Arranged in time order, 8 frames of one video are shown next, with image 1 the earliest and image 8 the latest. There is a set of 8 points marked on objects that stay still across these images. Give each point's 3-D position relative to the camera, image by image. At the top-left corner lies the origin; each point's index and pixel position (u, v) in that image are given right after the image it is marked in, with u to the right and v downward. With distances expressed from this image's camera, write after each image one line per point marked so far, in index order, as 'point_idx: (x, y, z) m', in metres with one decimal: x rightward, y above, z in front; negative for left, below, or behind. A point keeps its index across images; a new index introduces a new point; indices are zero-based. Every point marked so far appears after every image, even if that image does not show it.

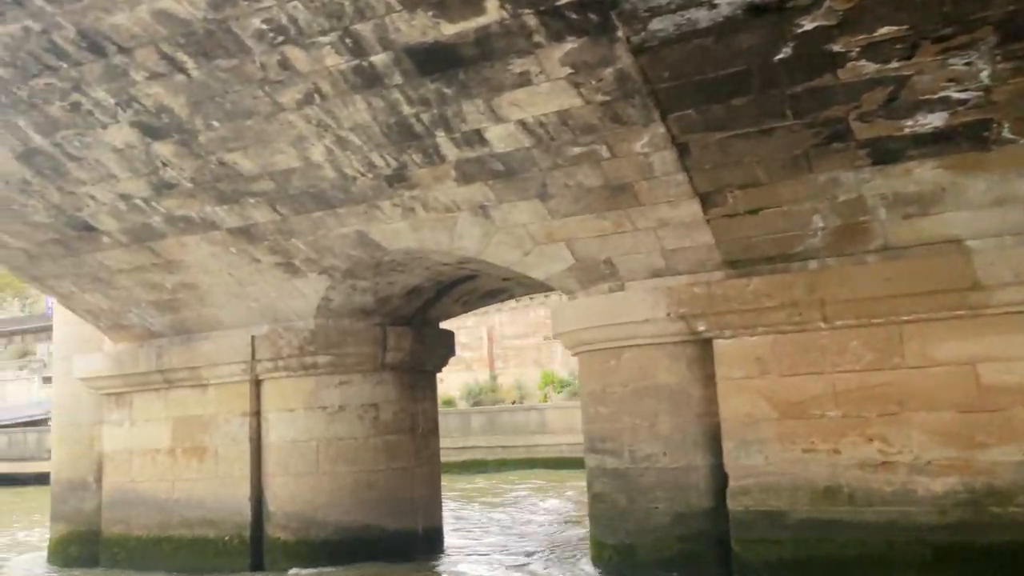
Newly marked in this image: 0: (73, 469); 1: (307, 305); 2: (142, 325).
0: (-7.0, -2.9, +9.4) m
1: (-2.9, -0.2, +8.1) m
2: (-5.6, -0.6, +8.9) m
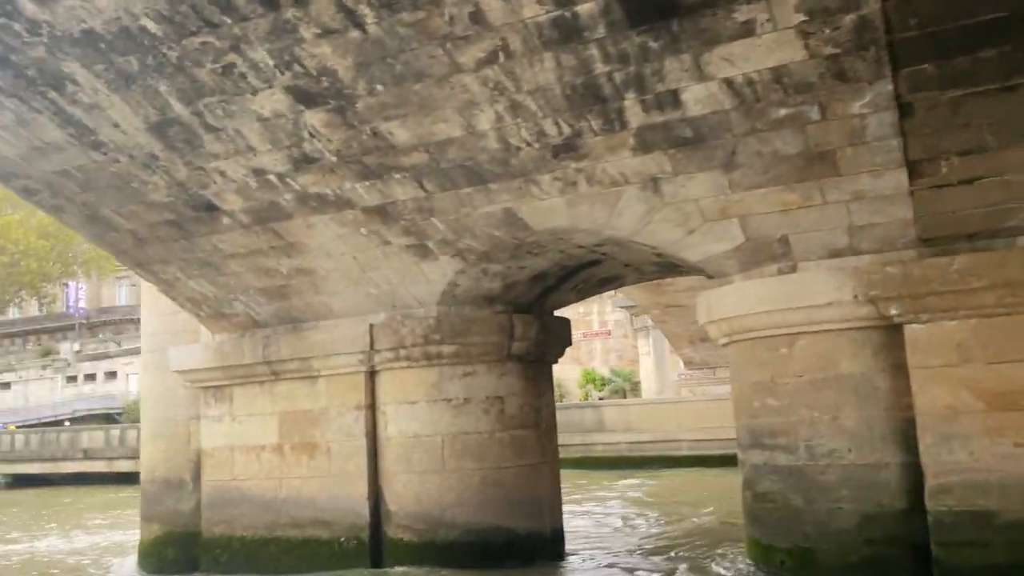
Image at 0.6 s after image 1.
0: (-5.2, -2.7, +8.9) m
1: (-1.1, -0.1, +7.5) m
2: (-3.8, -0.4, +8.4) m
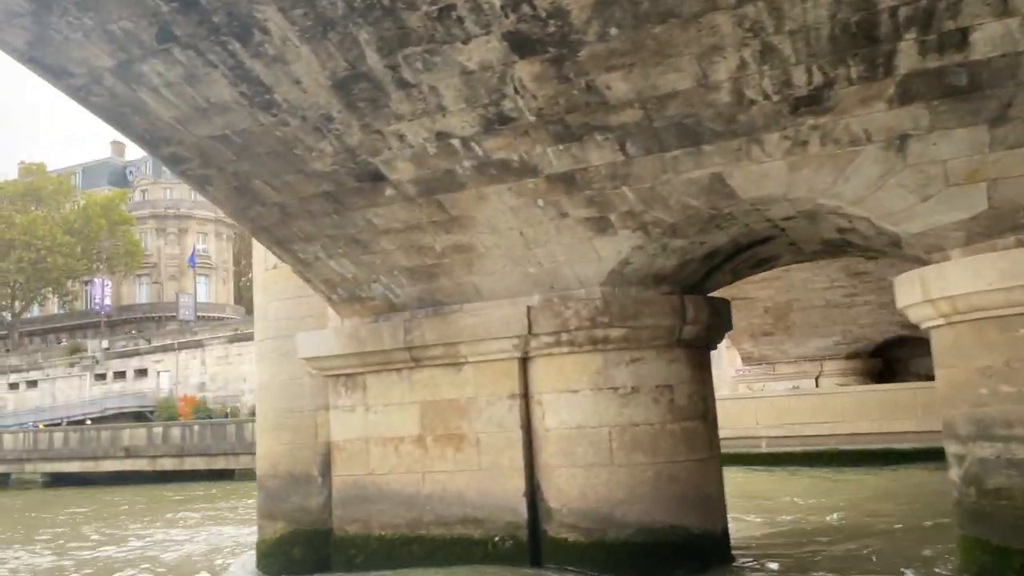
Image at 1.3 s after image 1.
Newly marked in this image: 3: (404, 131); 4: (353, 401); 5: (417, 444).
0: (-3.1, -2.4, +8.3) m
1: (+1.0, +0.2, +6.9) m
2: (-1.7, -0.1, +7.8) m
3: (-1.1, +1.6, +5.8) m
4: (-2.2, -1.5, +8.1) m
5: (-1.3, -2.0, +7.8) m
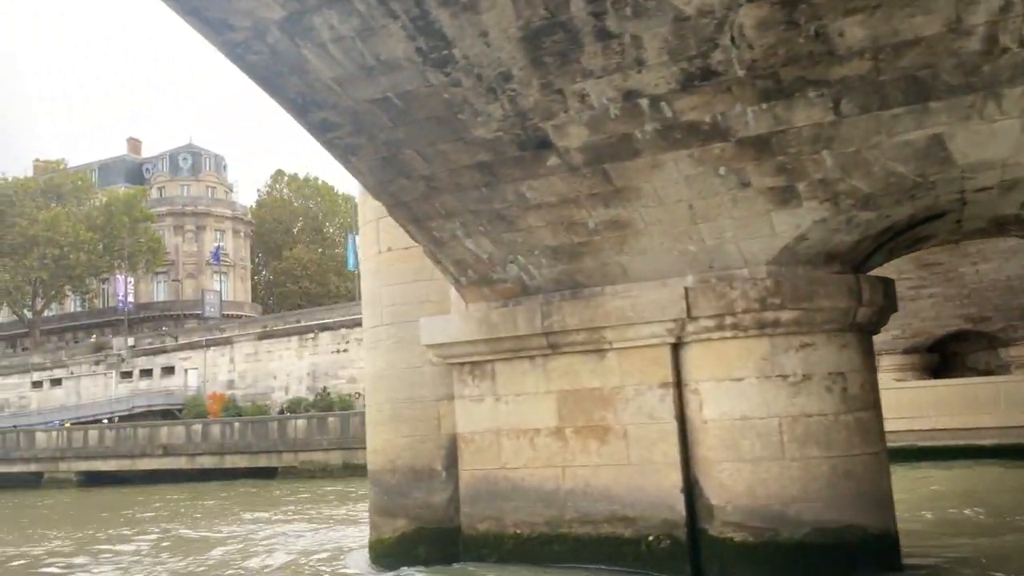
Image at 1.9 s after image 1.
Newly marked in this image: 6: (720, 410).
0: (-1.3, -2.2, +7.8) m
1: (+2.8, +0.4, +6.4) m
2: (+0.1, +0.1, +7.3) m
3: (+0.7, +1.8, +5.3) m
4: (-0.4, -1.3, +7.6) m
5: (+0.5, -1.8, +7.2) m
6: (+2.3, -1.4, +6.7) m
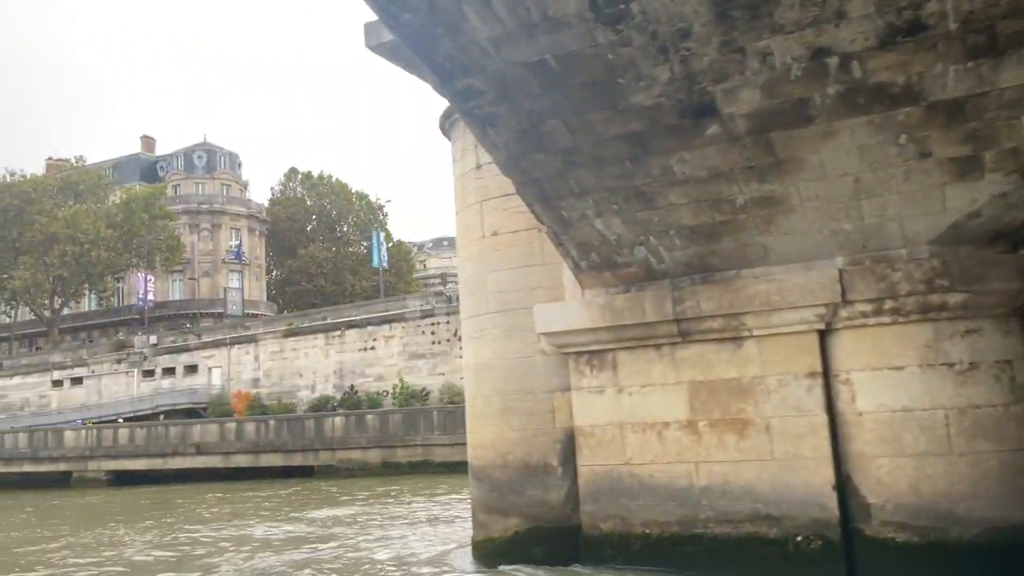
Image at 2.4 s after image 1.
0: (+0.2, -2.0, +7.4) m
1: (+4.2, +0.6, +5.9) m
2: (+1.5, +0.3, +6.8) m
3: (+2.1, +2.0, +4.8) m
4: (+1.1, -1.1, +7.1) m
5: (+2.0, -1.6, +6.8) m
6: (+3.8, -1.2, +6.2) m
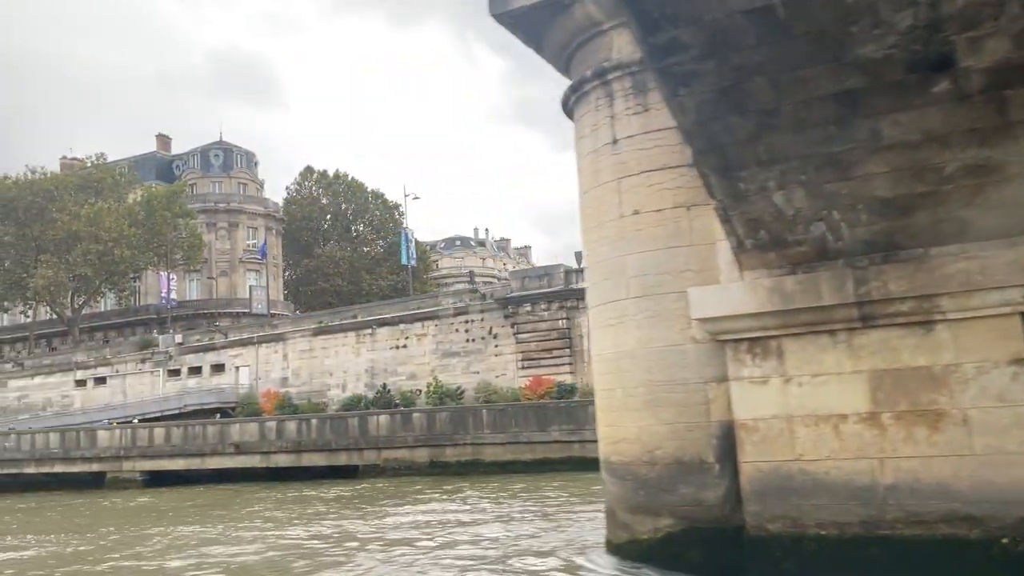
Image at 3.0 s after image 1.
0: (+1.9, -1.8, +6.8) m
1: (+6.0, +0.8, +5.4) m
2: (+3.3, +0.5, +6.3) m
3: (+3.9, +2.2, +4.3) m
4: (+2.8, -0.9, +6.5) m
5: (+3.7, -1.4, +6.2) m
6: (+5.6, -1.0, +5.6) m
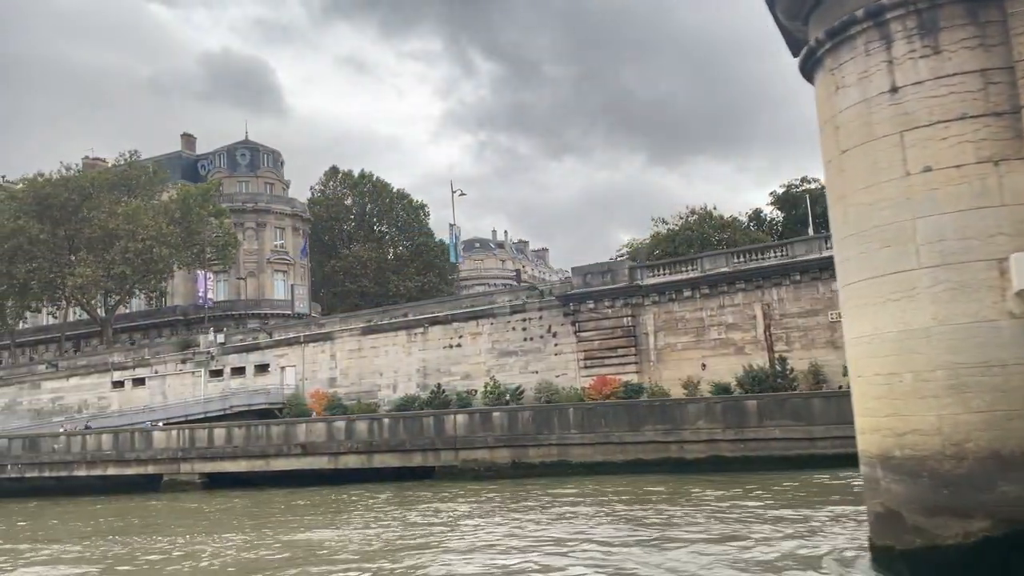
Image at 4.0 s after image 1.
0: (+4.8, -1.5, +5.9) m
1: (+8.8, +1.2, +4.4) m
2: (+6.1, +0.8, +5.4) m
3: (+6.7, +2.5, +3.4) m
4: (+5.7, -0.6, +5.6) m
5: (+6.6, -1.1, +5.3) m
6: (+8.4, -0.6, +4.7) m
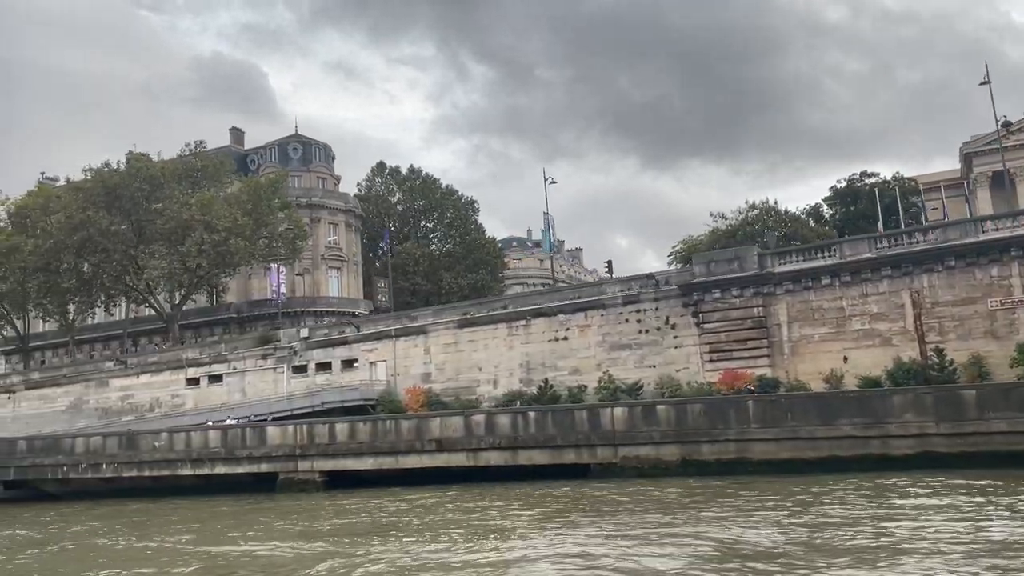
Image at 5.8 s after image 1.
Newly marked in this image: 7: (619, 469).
0: (+10.0, -0.8, +4.2) m
1: (+14.0, +1.9, +2.8) m
2: (+11.3, +1.5, +3.7) m
3: (+11.9, +3.2, +1.8) m
4: (+10.9, +0.1, +4.0) m
5: (+11.8, -0.4, +3.6) m
6: (+13.6, +0.1, +3.0) m
7: (+3.5, -5.8, +19.1) m
